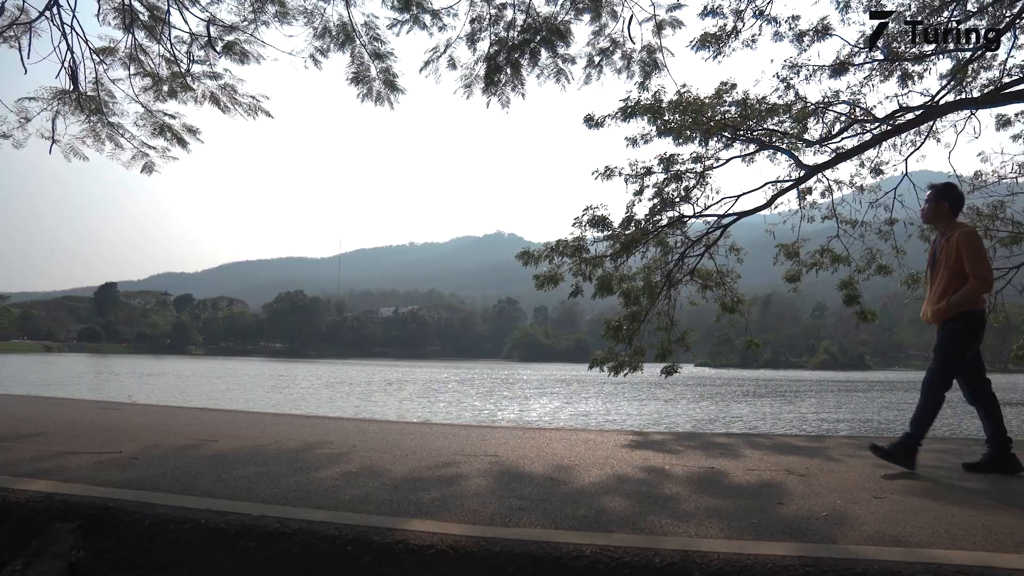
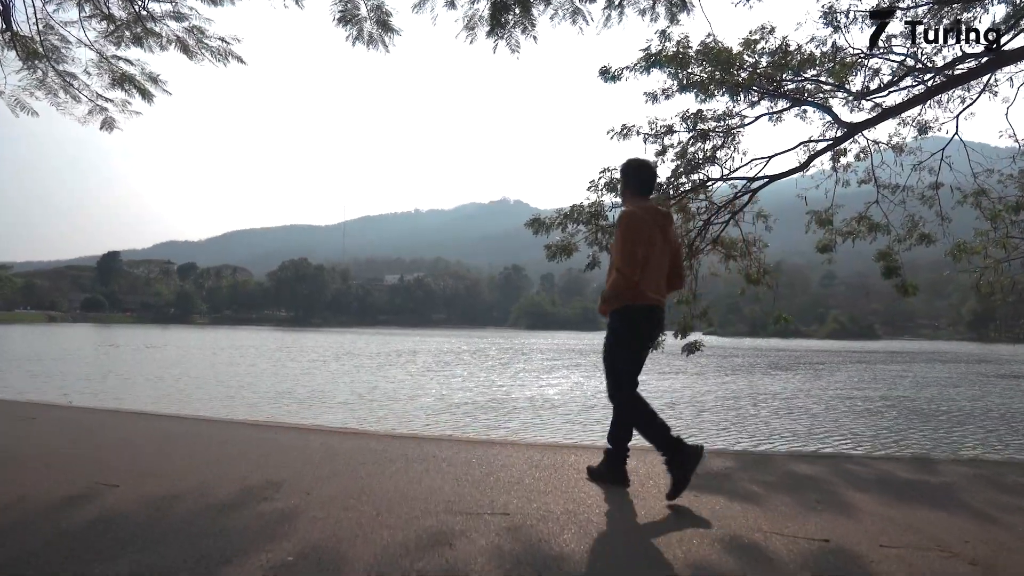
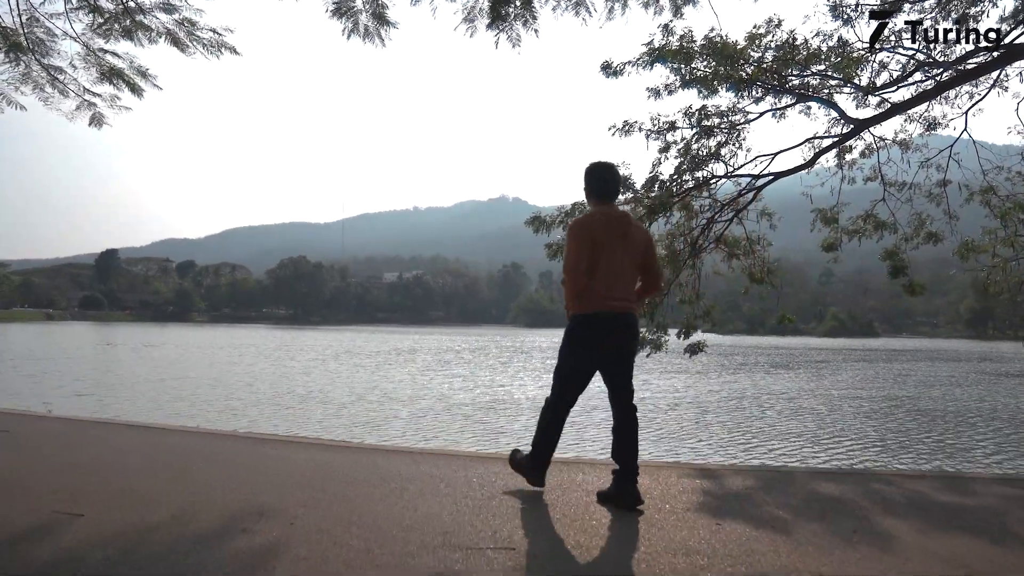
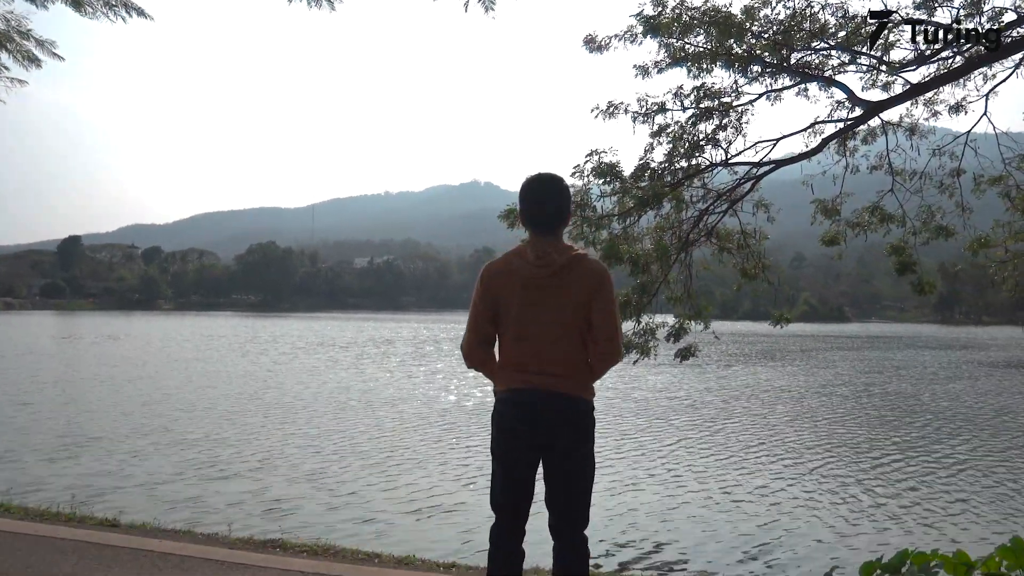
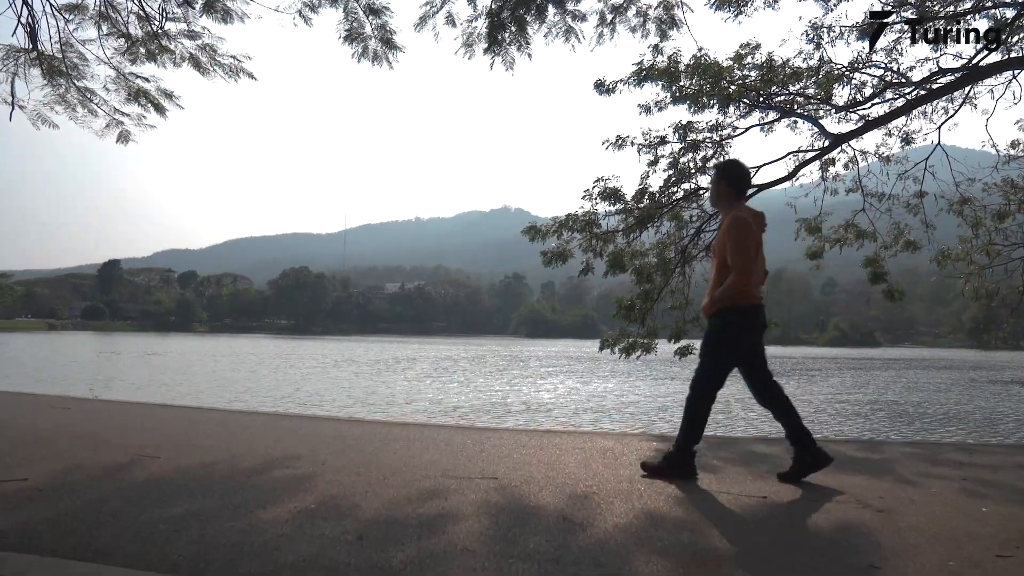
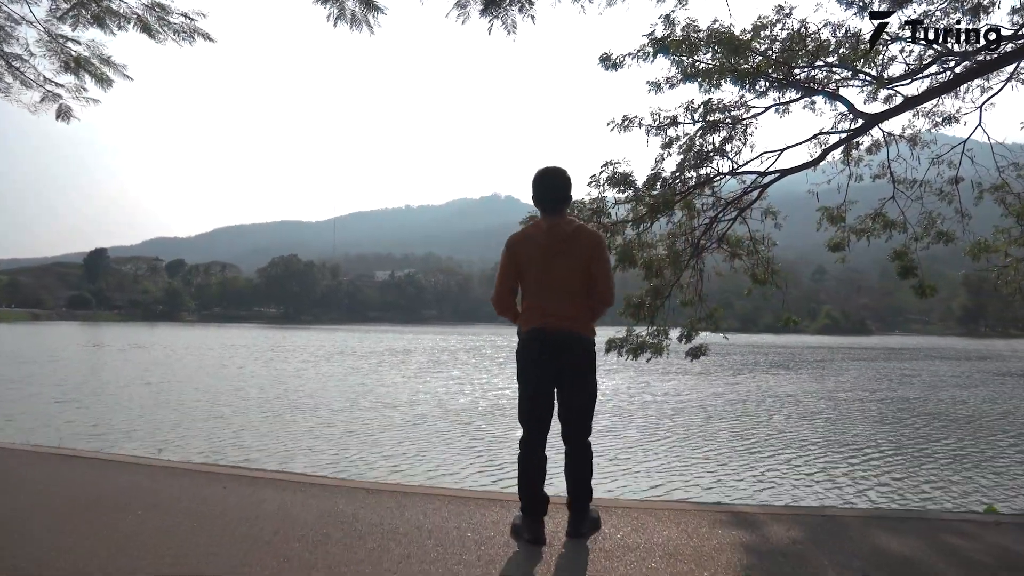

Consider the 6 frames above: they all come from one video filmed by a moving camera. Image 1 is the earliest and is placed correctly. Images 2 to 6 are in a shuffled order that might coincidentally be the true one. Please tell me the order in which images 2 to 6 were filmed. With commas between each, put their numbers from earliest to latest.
5, 2, 3, 6, 4
